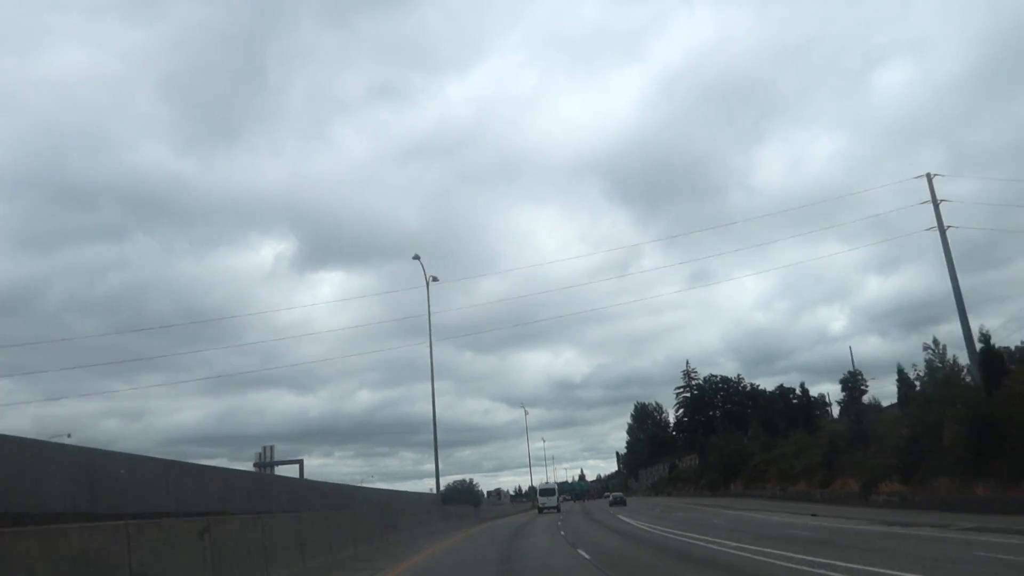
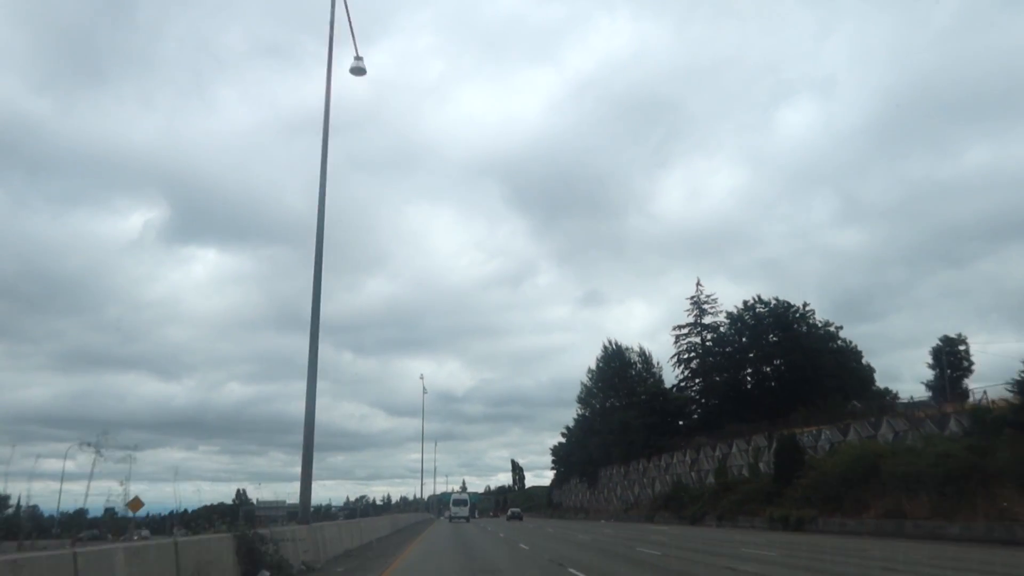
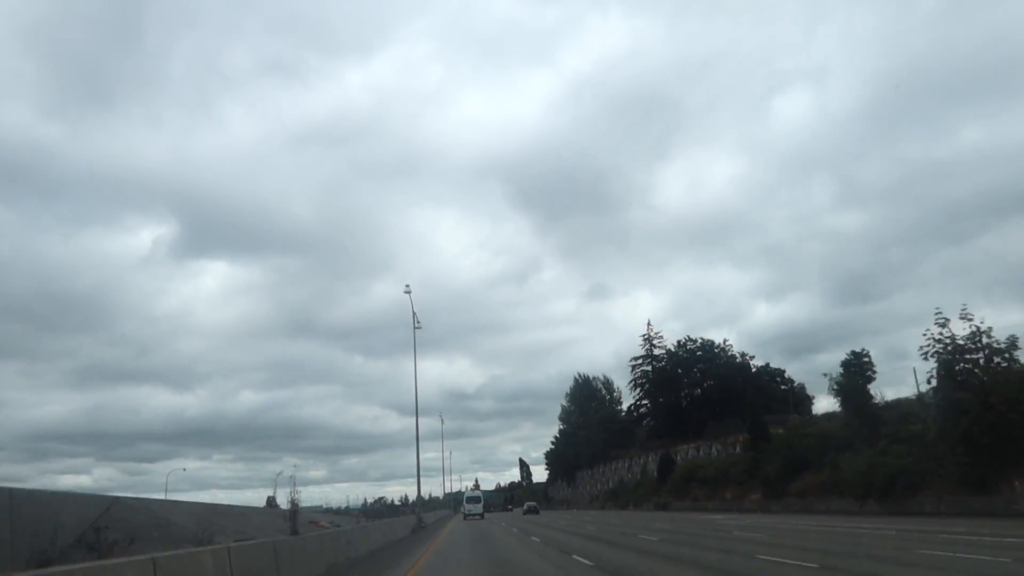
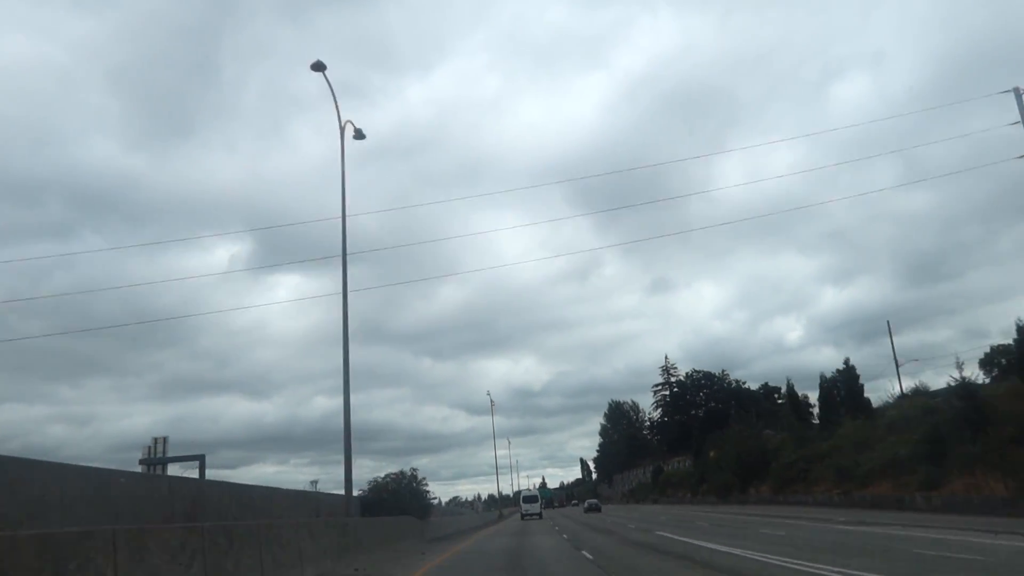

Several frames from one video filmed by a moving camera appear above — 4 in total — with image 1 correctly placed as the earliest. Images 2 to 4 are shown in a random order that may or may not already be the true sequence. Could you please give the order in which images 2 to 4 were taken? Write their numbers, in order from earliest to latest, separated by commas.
4, 3, 2
